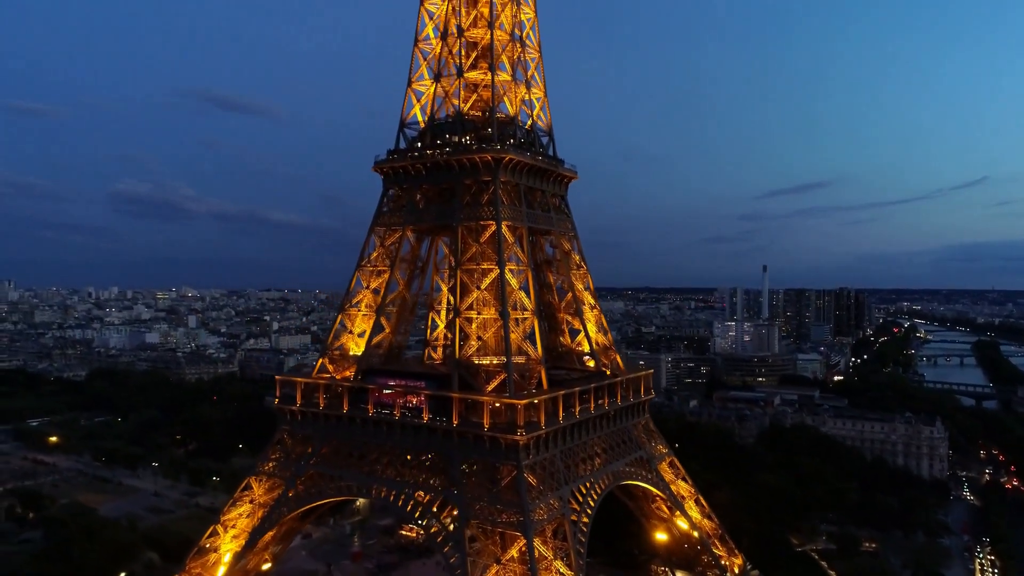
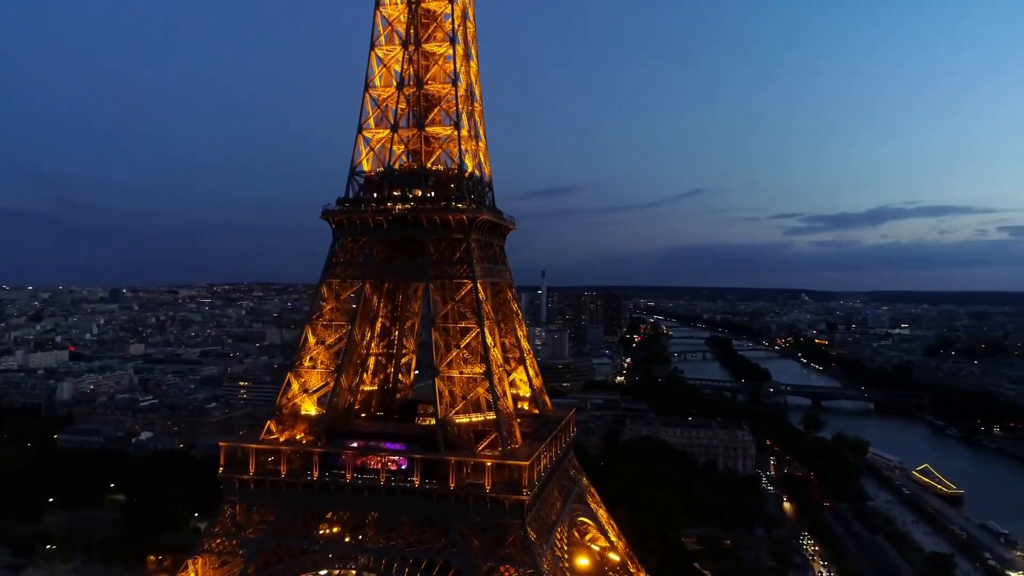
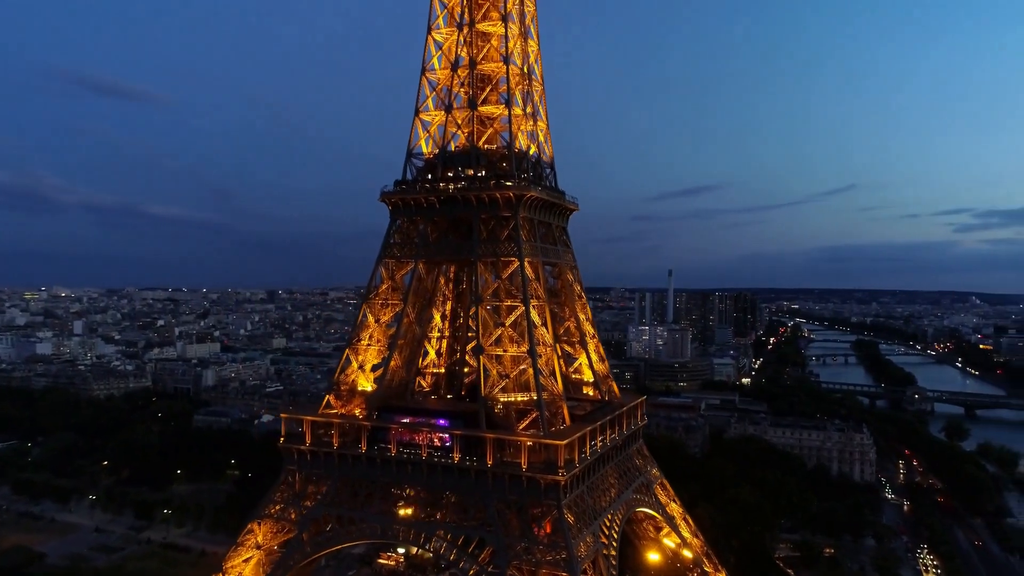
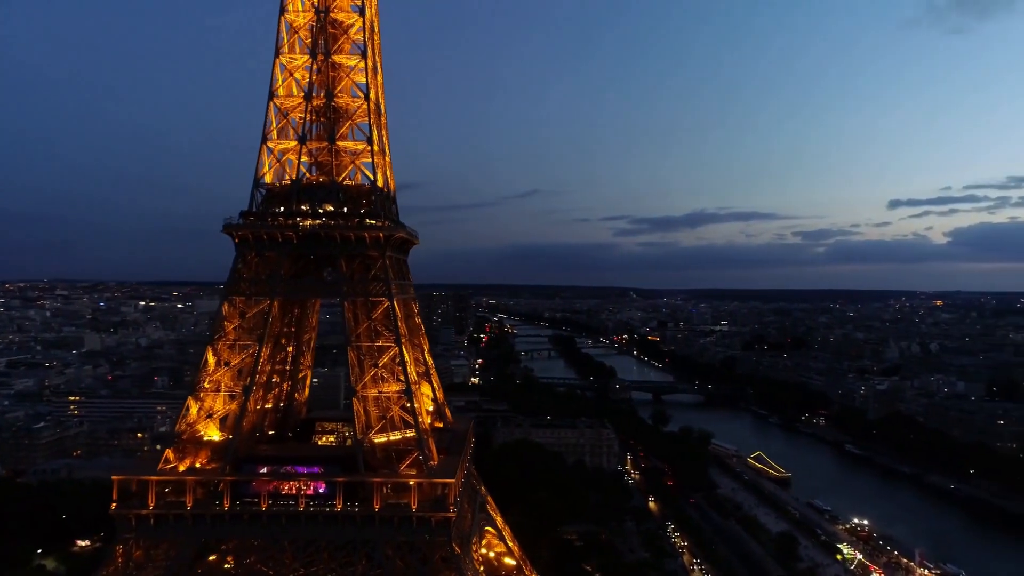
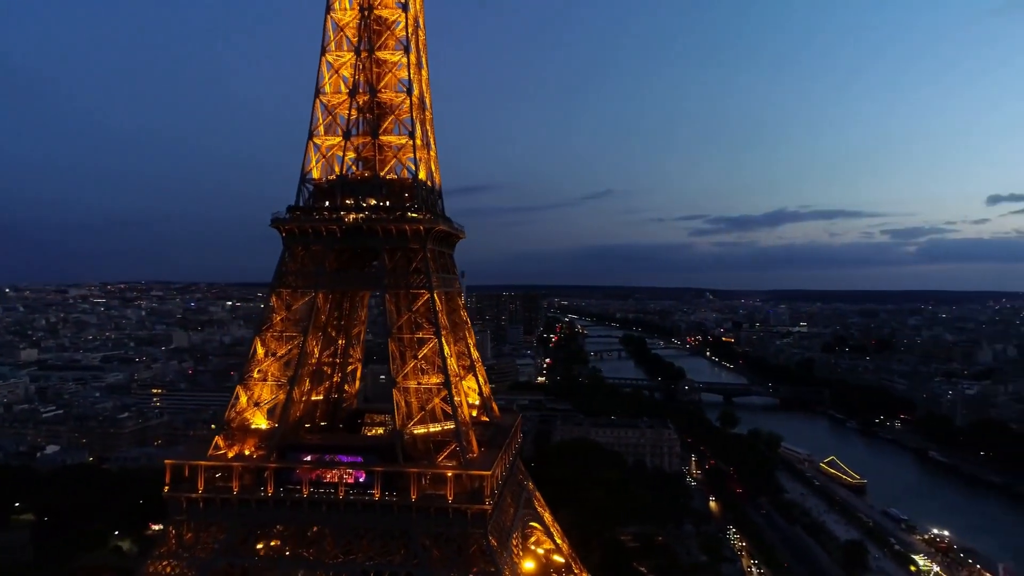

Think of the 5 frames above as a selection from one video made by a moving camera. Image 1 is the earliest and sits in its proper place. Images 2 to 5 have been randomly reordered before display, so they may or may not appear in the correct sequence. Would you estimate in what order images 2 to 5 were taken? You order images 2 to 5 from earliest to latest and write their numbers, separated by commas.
3, 2, 5, 4
